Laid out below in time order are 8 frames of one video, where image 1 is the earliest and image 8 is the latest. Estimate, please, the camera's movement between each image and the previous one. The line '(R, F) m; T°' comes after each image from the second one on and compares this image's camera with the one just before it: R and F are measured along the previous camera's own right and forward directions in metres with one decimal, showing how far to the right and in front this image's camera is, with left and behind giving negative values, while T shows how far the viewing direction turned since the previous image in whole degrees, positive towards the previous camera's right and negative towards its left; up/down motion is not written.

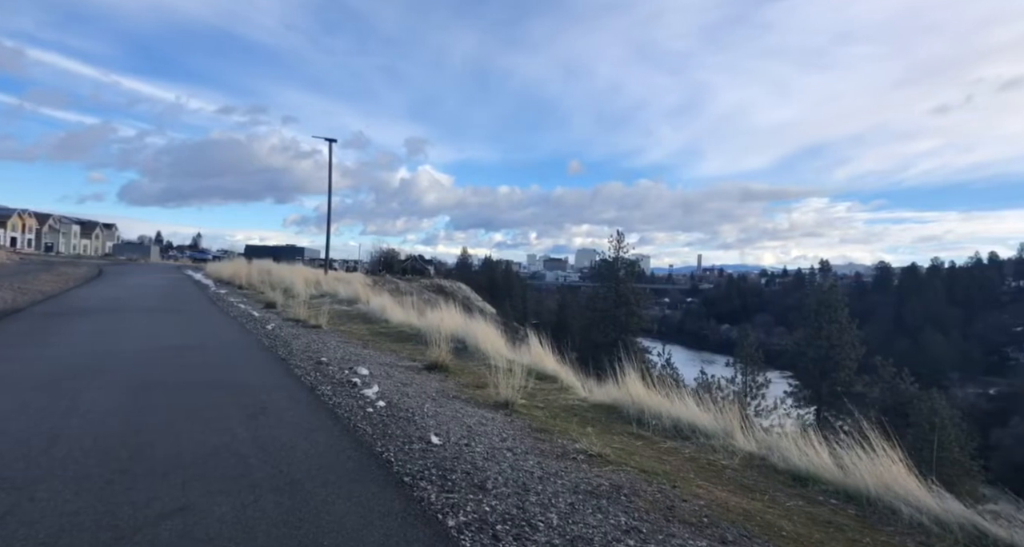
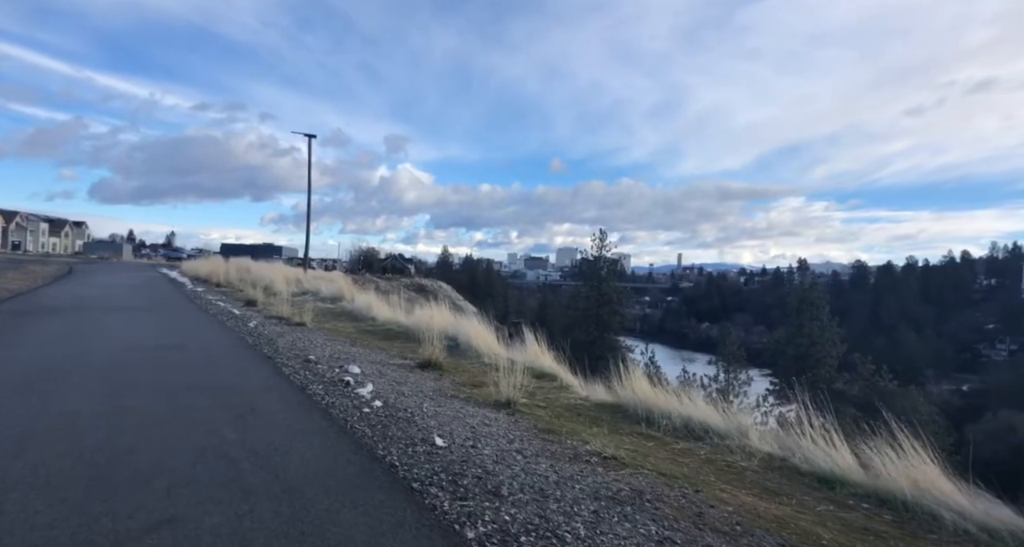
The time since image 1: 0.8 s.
(-0.3, +0.4) m; +2°
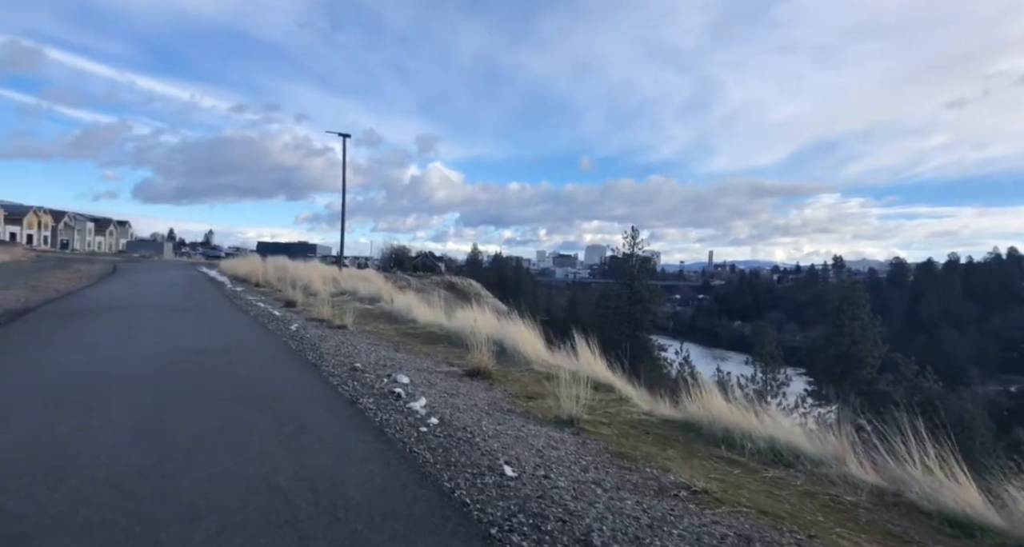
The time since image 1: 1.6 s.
(-0.5, +0.6) m; -3°
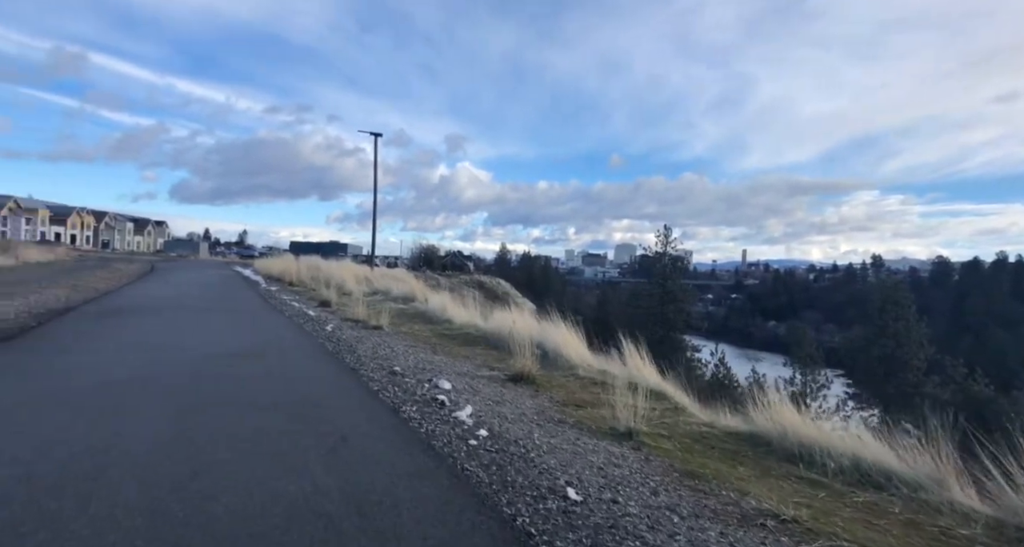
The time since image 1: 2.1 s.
(-0.3, +0.5) m; -3°
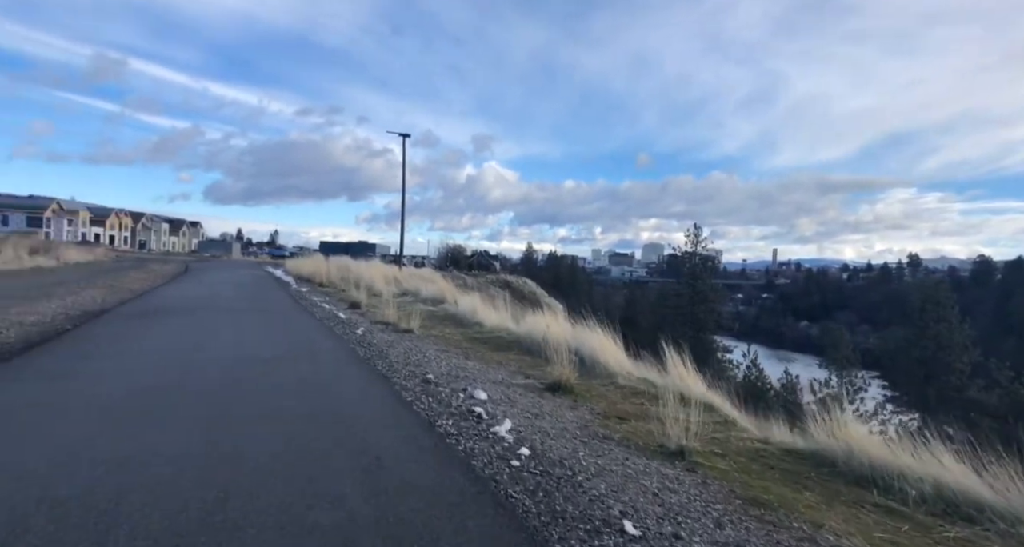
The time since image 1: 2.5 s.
(-0.2, +0.4) m; -3°
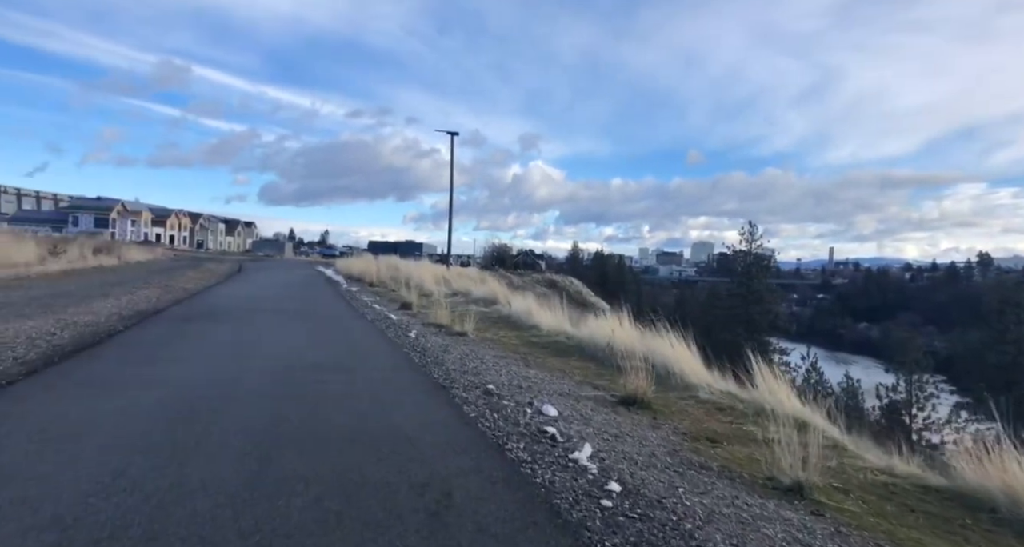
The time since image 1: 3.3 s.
(-0.4, +0.9) m; -5°
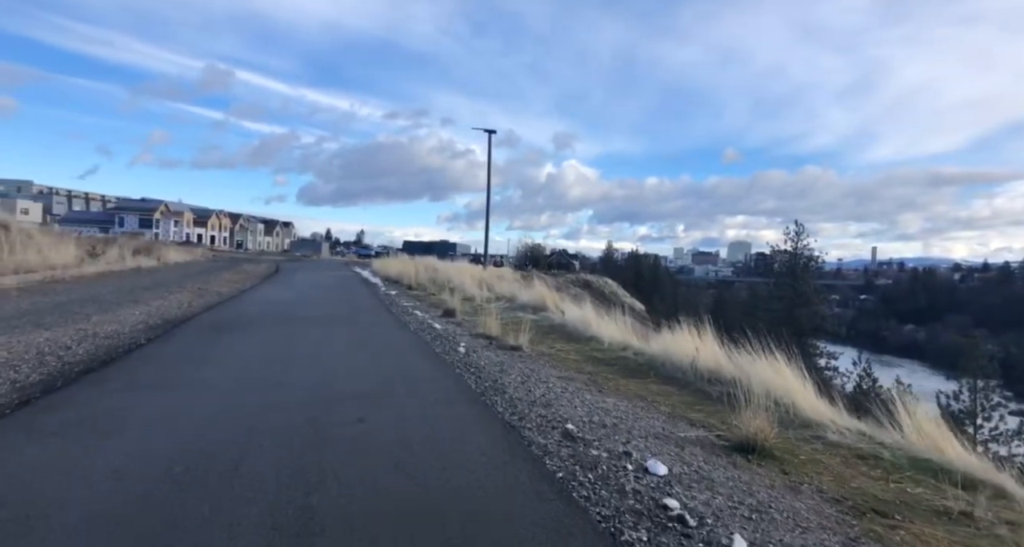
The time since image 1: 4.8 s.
(-0.7, +1.7) m; -3°
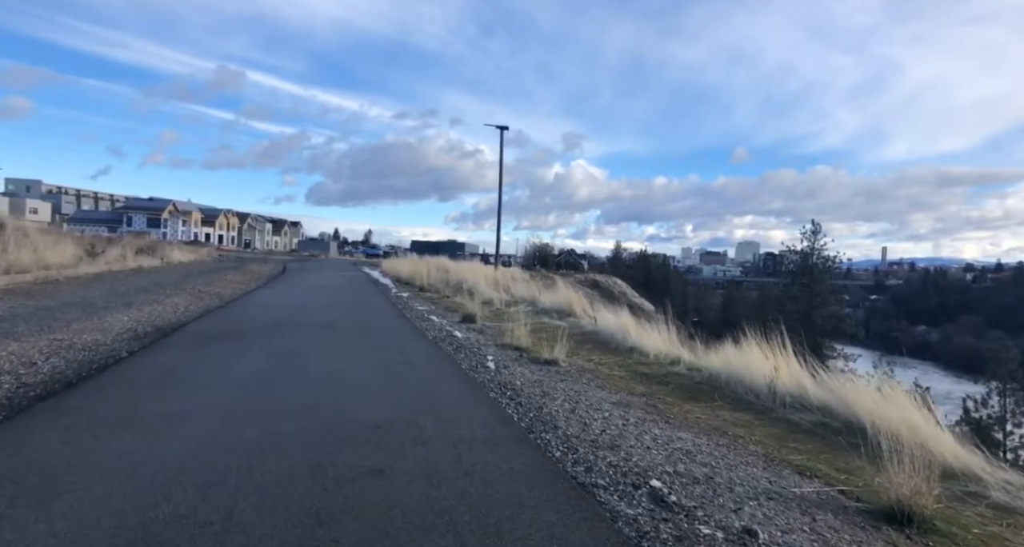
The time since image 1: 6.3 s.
(-0.6, +1.7) m; -1°
